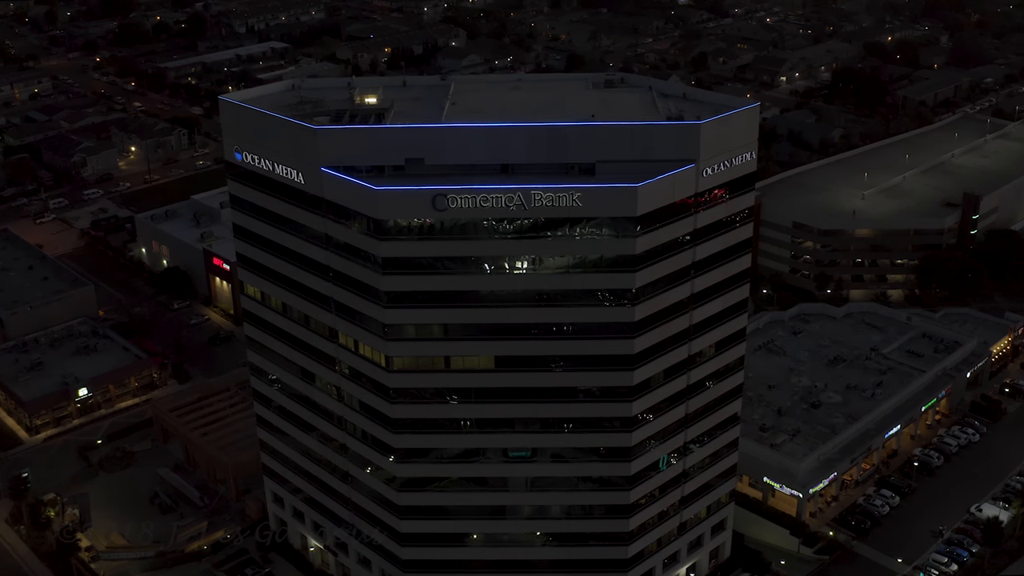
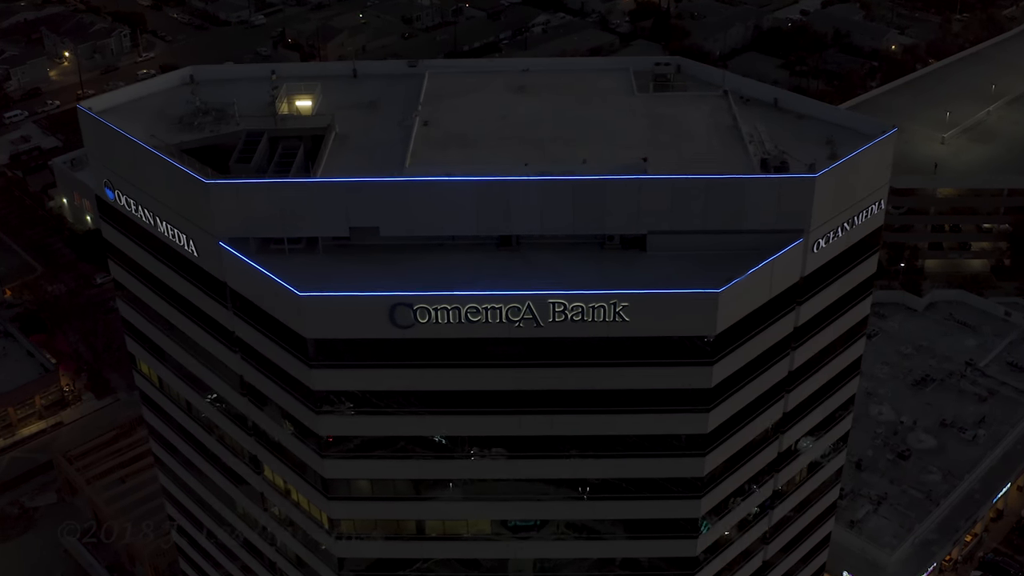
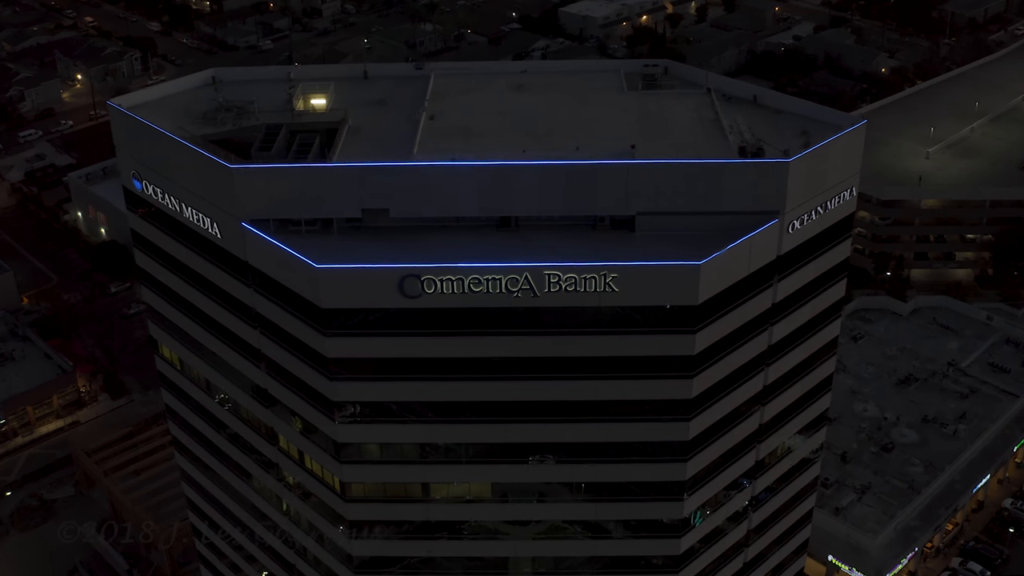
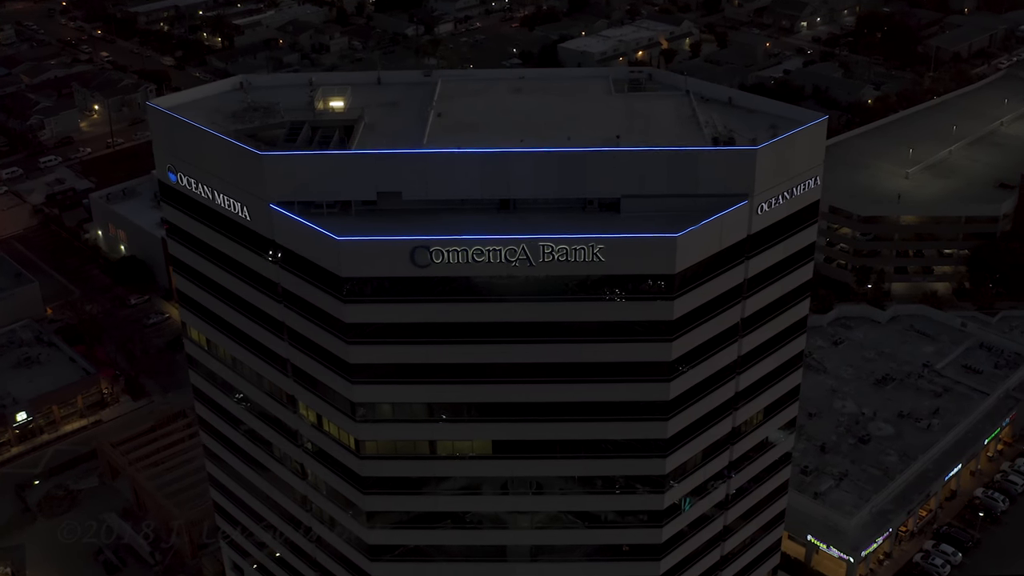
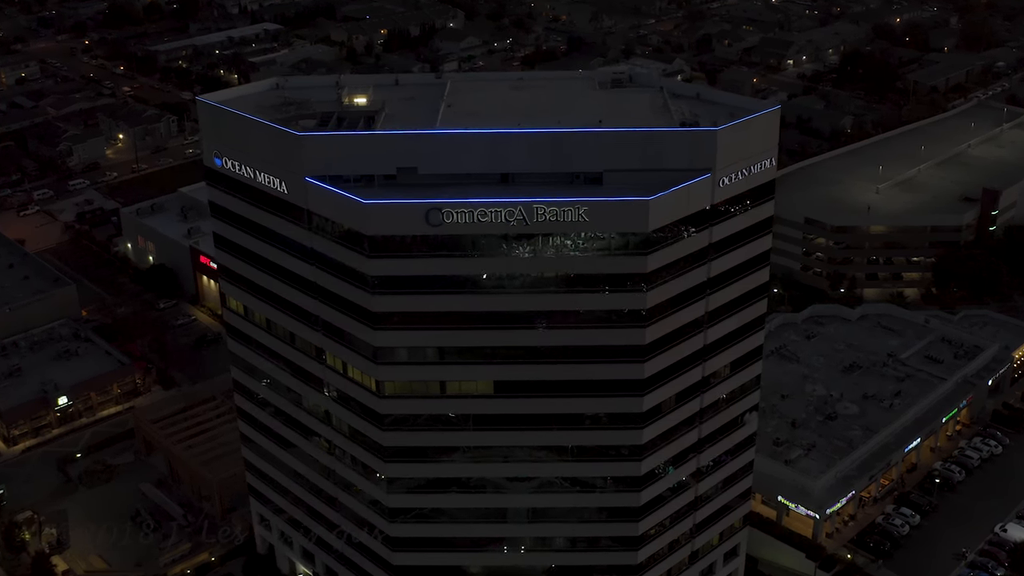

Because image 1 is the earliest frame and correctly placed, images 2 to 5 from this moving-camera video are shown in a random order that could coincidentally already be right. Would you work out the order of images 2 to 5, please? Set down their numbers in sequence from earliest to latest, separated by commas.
5, 4, 3, 2
